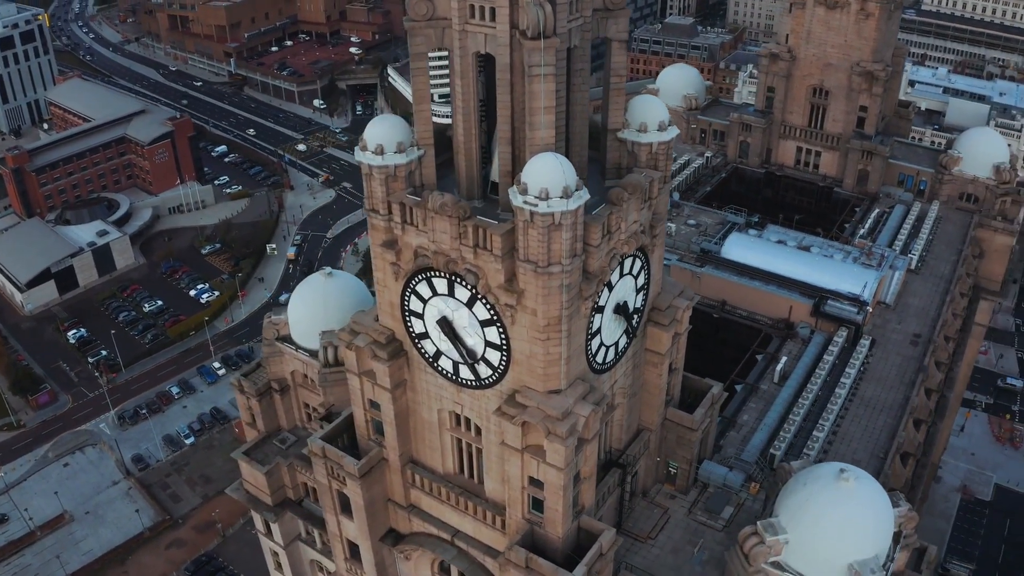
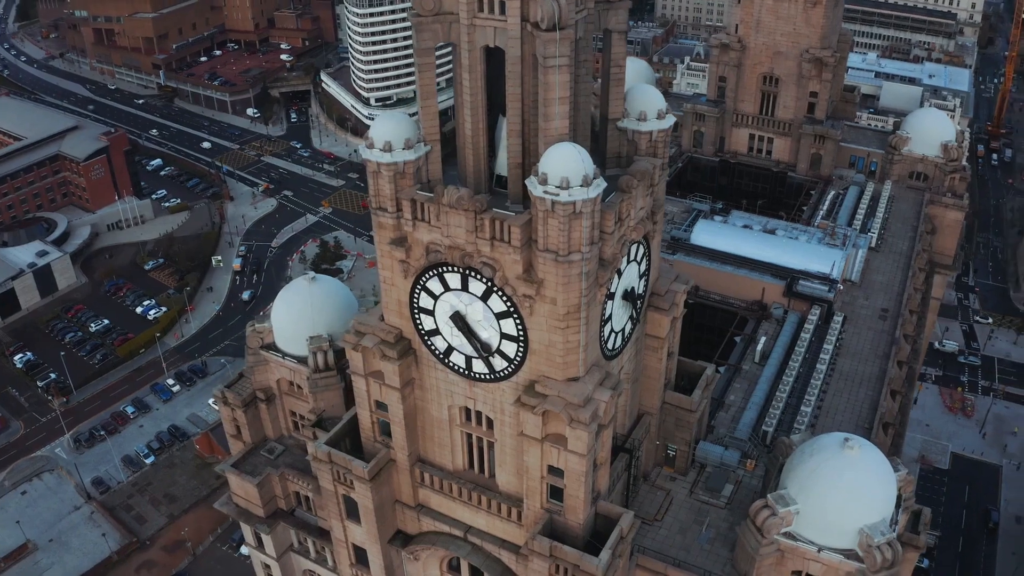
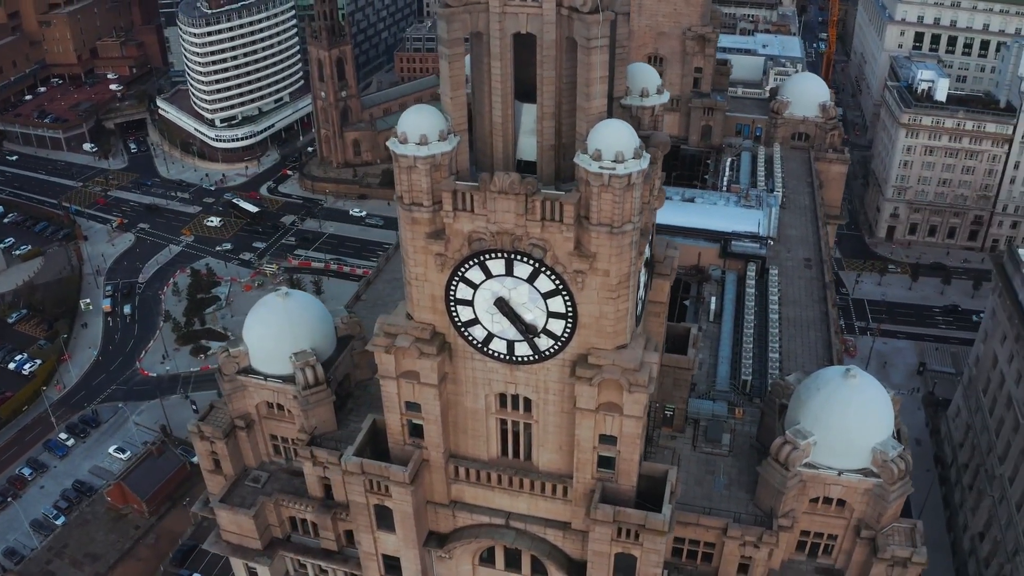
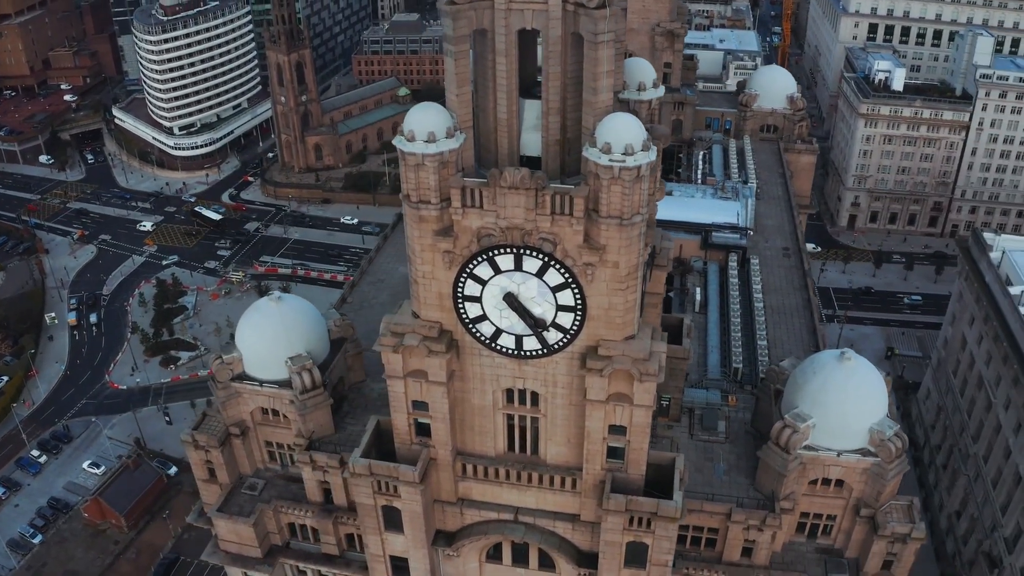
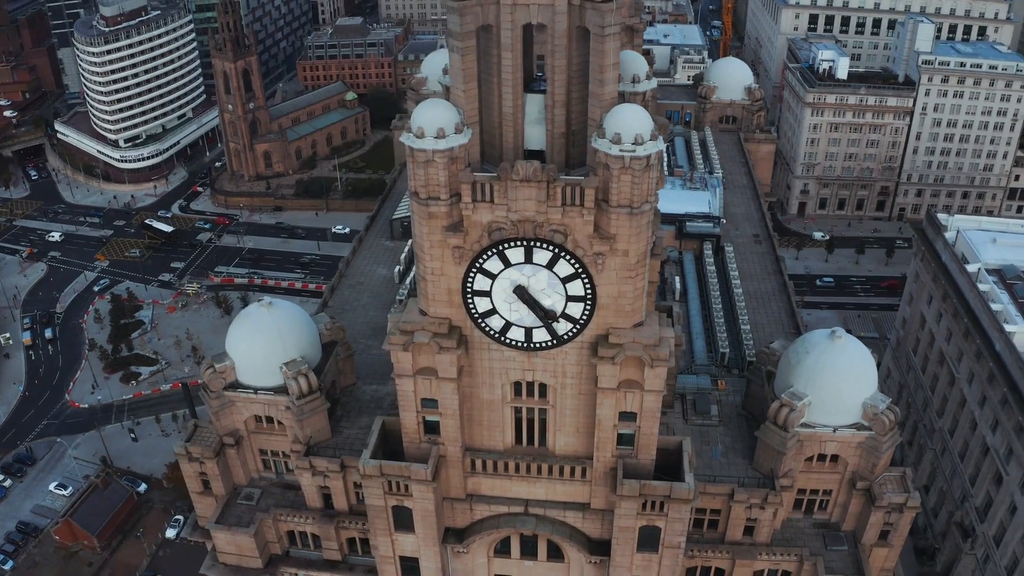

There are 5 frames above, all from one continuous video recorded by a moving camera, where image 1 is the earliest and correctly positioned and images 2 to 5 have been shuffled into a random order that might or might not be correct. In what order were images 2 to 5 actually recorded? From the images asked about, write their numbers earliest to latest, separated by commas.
2, 3, 4, 5
